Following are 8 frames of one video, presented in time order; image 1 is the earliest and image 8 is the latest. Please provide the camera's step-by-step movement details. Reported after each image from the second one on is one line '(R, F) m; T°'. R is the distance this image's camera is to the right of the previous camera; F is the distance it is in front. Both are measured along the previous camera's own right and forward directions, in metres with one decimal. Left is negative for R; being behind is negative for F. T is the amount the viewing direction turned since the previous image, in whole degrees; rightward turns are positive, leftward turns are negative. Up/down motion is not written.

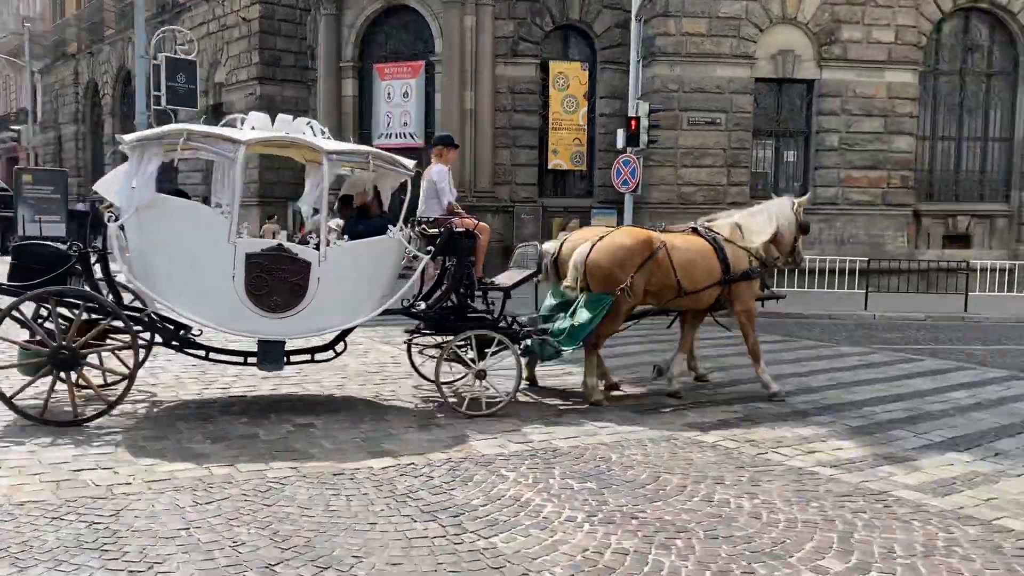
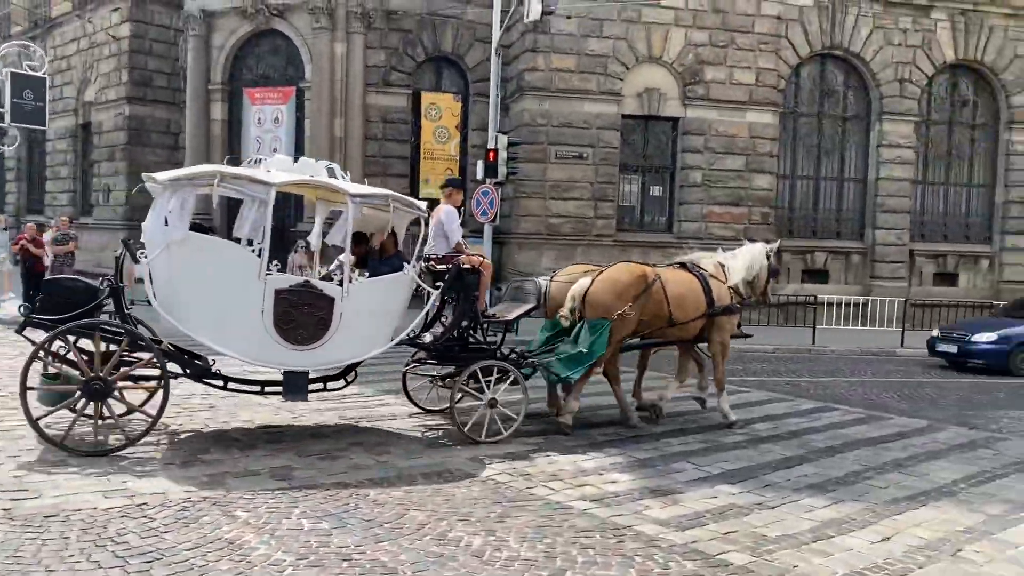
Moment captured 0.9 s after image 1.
(+1.0, 0.0) m; +5°
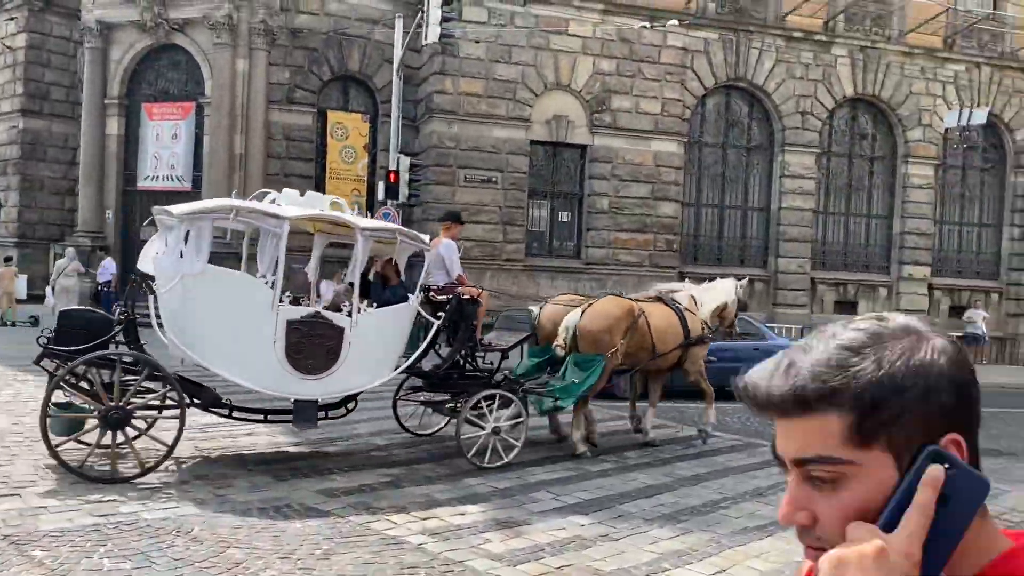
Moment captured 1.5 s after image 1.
(+0.6, +0.2) m; +4°
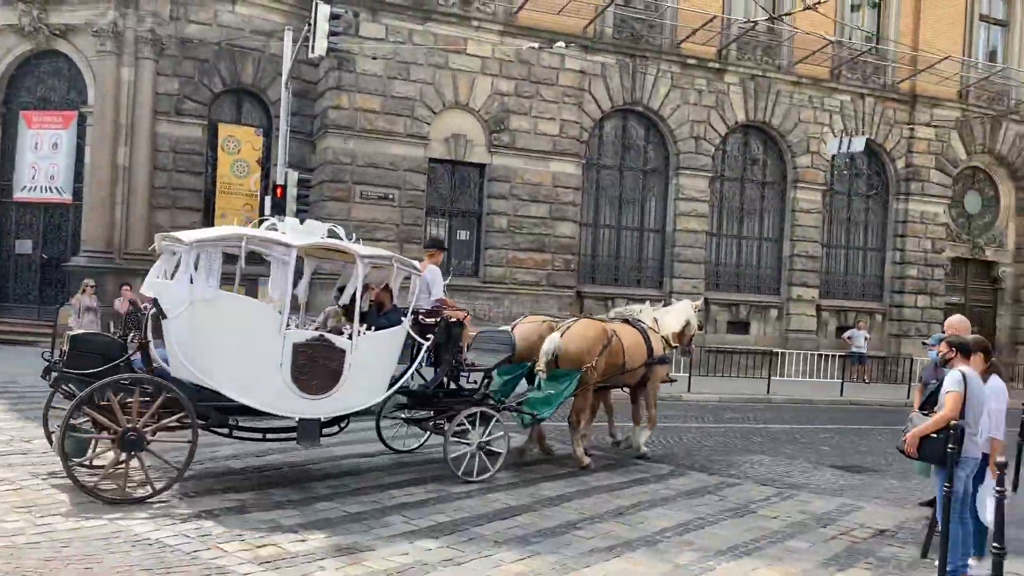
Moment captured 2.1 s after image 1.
(+0.5, +0.1) m; +5°
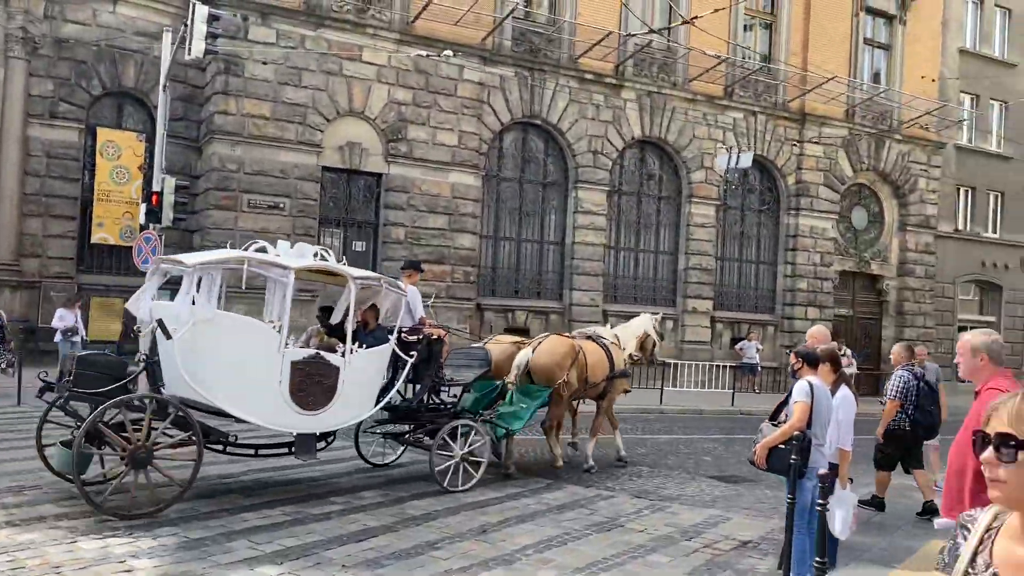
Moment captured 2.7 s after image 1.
(+0.5, +0.2) m; +5°
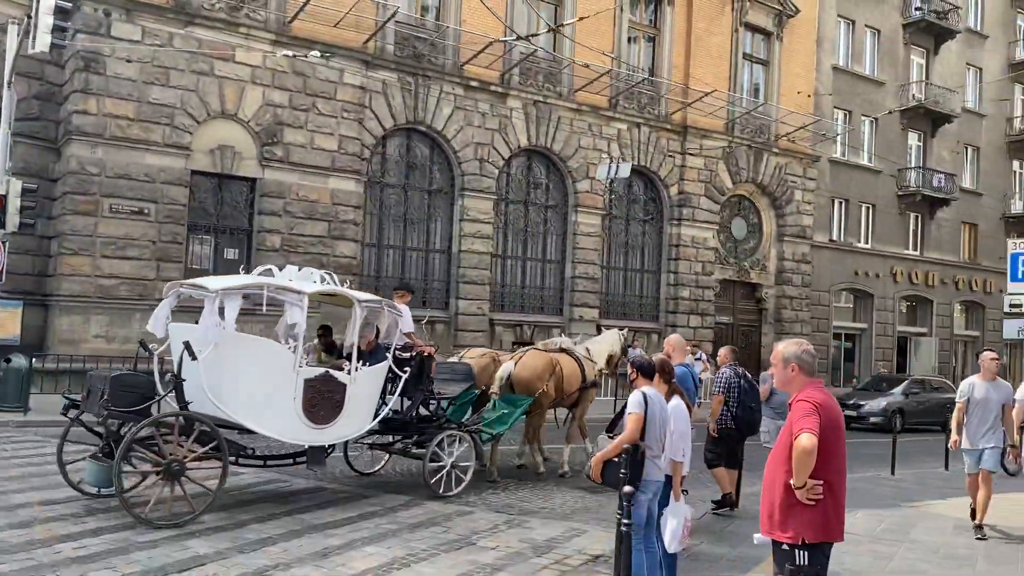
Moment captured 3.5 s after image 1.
(+0.5, +0.3) m; +6°
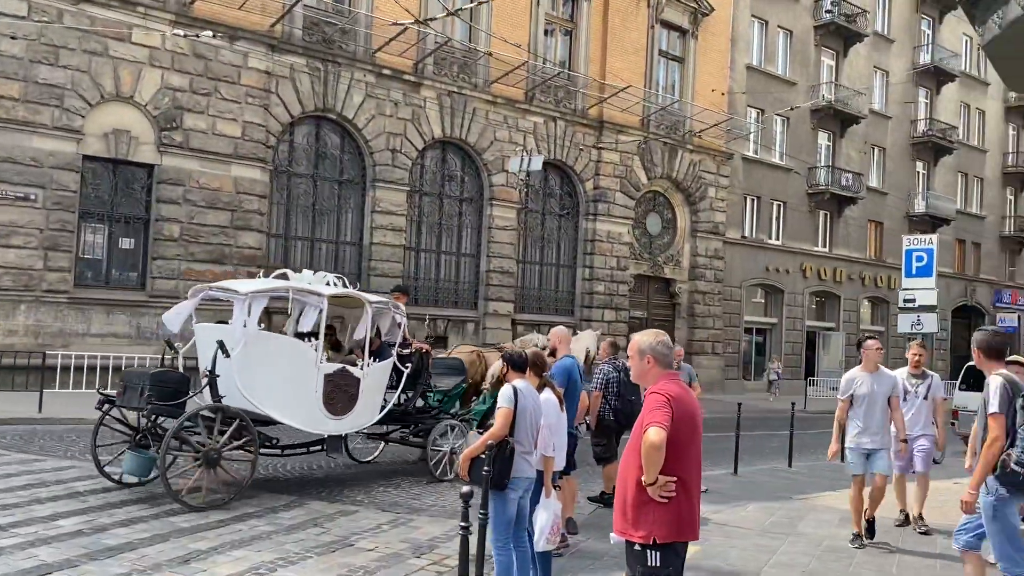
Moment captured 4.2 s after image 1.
(+0.4, +0.2) m; +5°
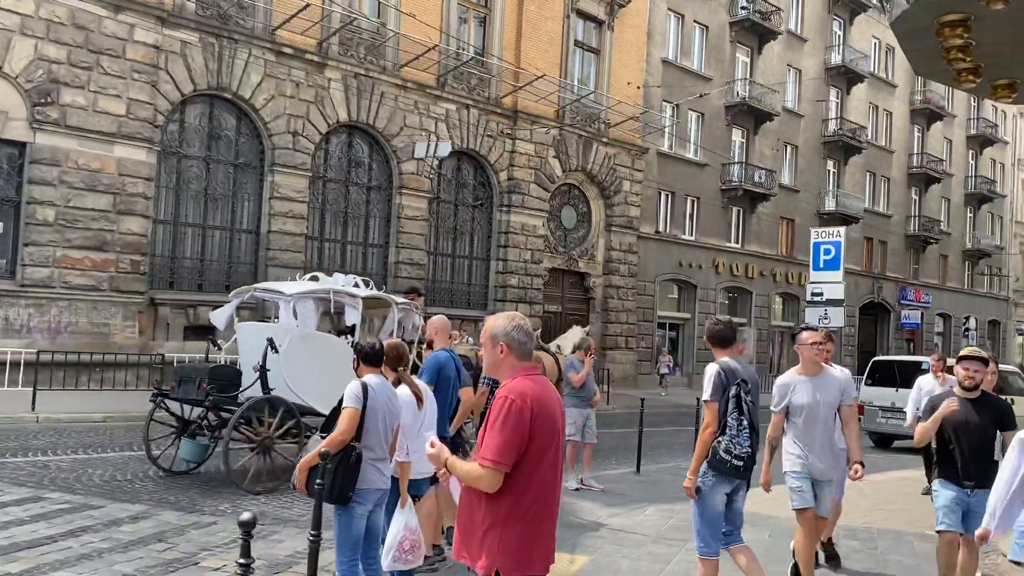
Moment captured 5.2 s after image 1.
(+0.4, +0.7) m; +5°
